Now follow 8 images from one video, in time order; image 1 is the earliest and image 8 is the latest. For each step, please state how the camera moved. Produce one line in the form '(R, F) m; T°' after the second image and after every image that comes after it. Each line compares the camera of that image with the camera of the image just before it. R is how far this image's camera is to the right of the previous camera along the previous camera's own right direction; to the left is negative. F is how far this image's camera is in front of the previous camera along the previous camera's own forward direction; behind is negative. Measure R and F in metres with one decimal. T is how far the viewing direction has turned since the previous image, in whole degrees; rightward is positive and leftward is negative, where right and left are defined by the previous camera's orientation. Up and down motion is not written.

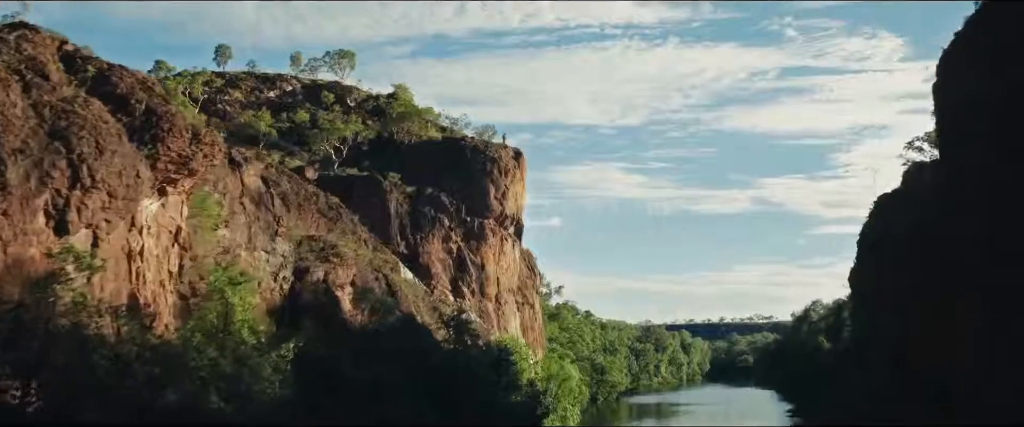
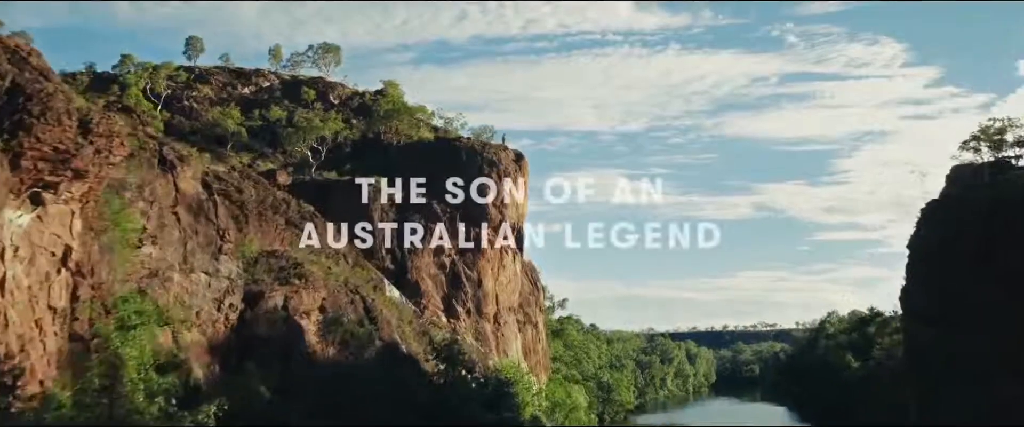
(0.0, +7.6) m; 0°
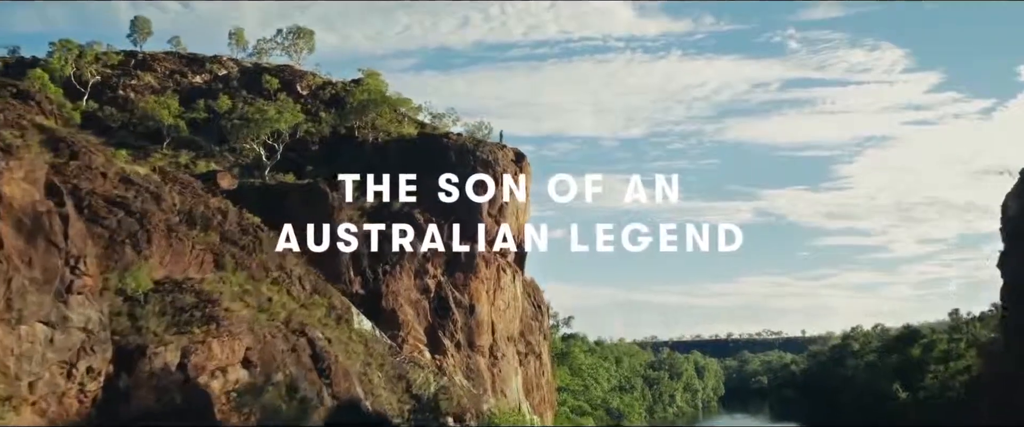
(+0.1, +10.5) m; 0°
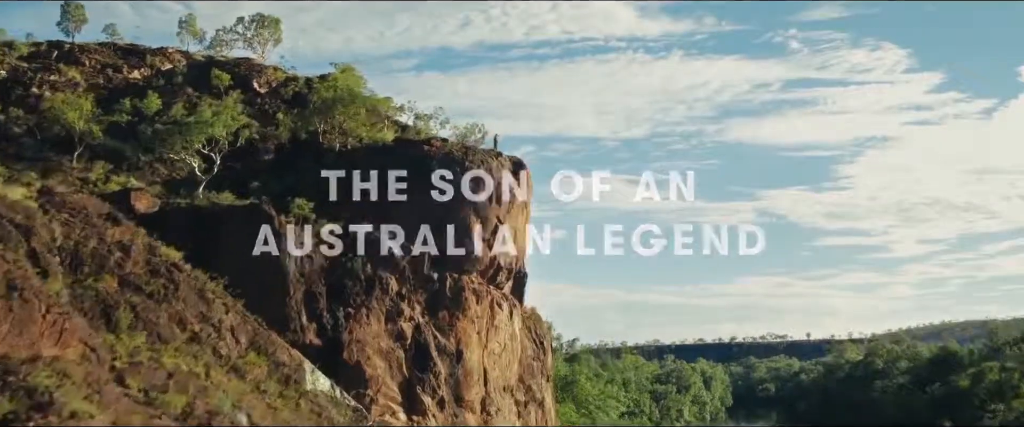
(+0.2, +9.3) m; 0°
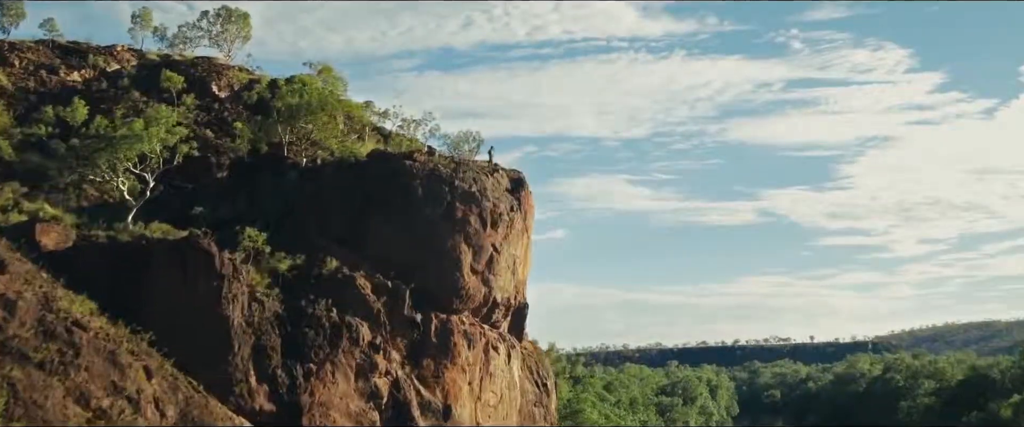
(+0.1, +6.6) m; 0°
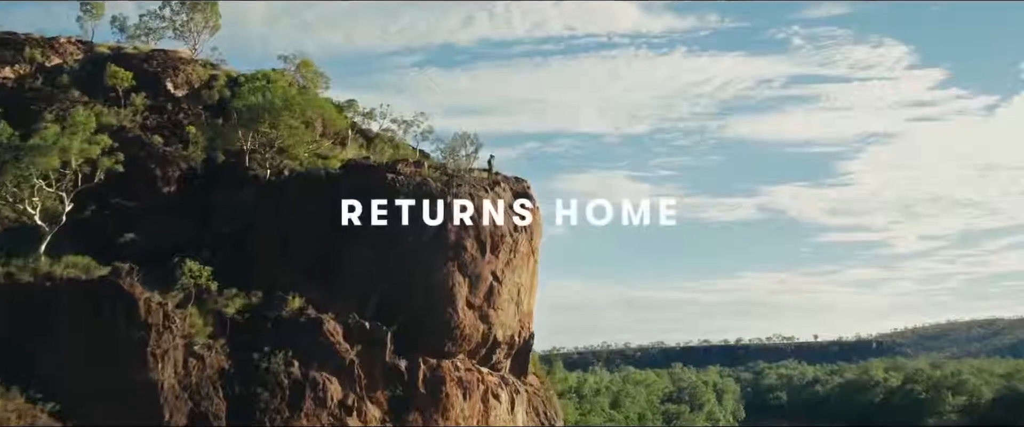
(-0.1, +5.9) m; 0°
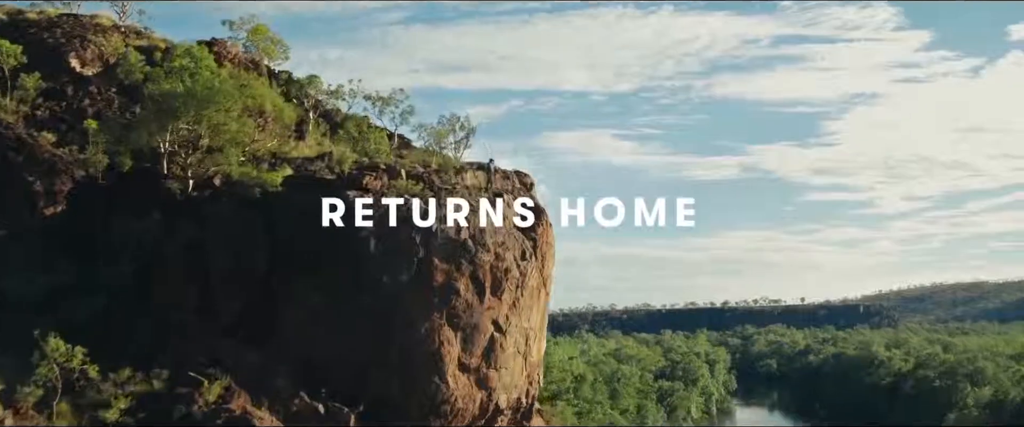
(-0.5, +7.9) m; +1°
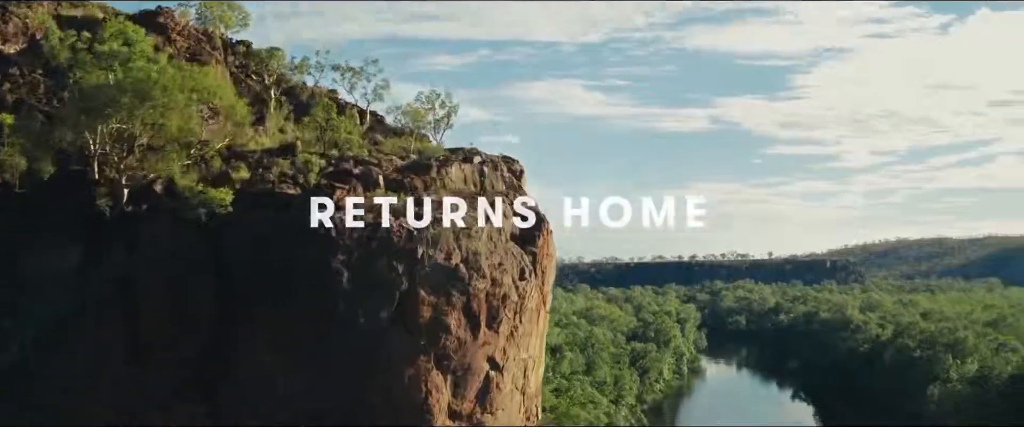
(-0.6, +3.7) m; +2°
